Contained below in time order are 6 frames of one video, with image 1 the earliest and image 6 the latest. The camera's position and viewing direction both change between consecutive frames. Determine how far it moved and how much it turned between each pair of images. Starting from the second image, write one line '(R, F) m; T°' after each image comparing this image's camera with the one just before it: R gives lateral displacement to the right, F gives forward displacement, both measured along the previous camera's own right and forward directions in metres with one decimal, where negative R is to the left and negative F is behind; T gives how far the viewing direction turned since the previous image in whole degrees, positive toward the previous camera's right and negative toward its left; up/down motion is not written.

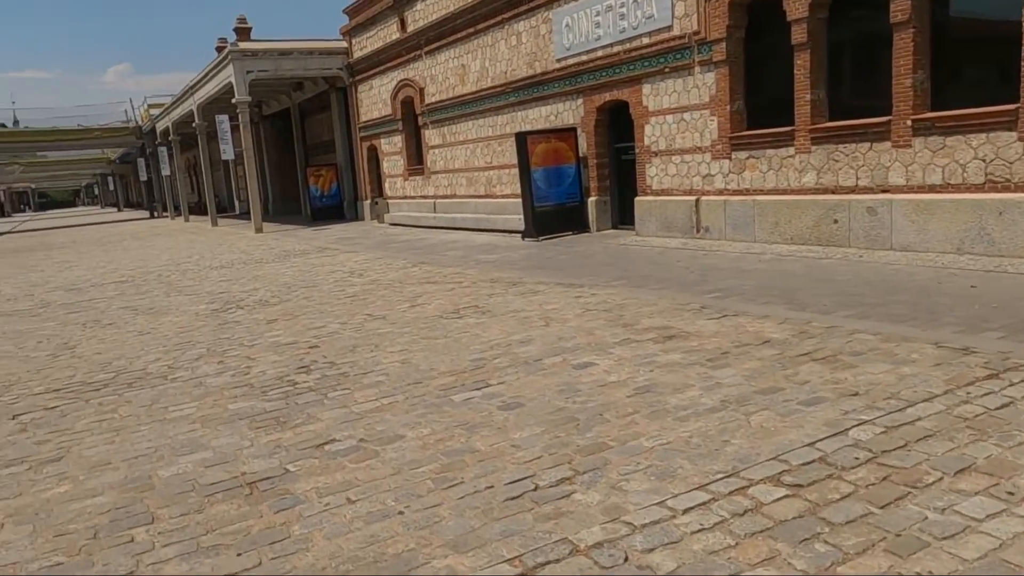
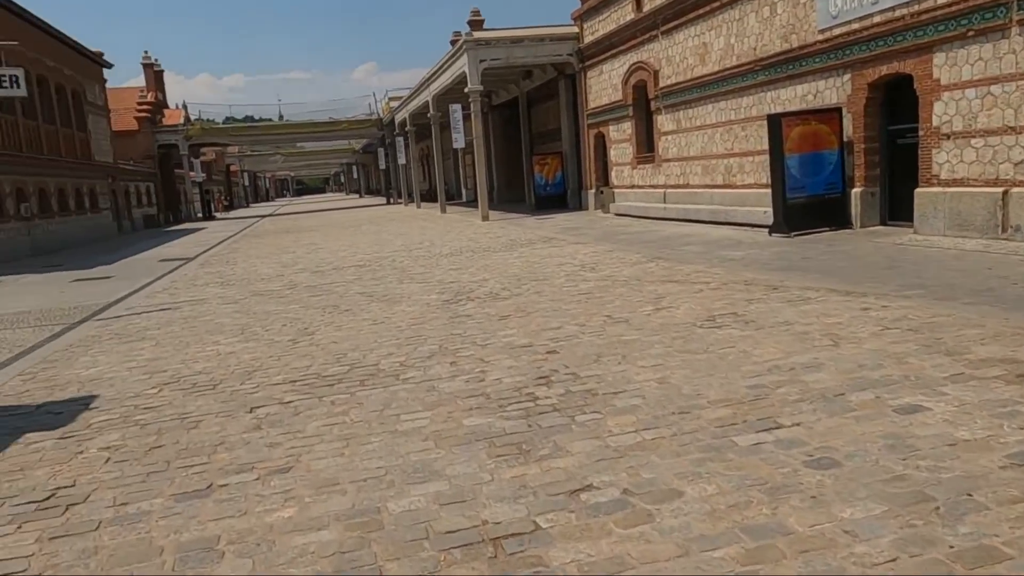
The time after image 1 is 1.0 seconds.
(-0.5, +0.9) m; -16°
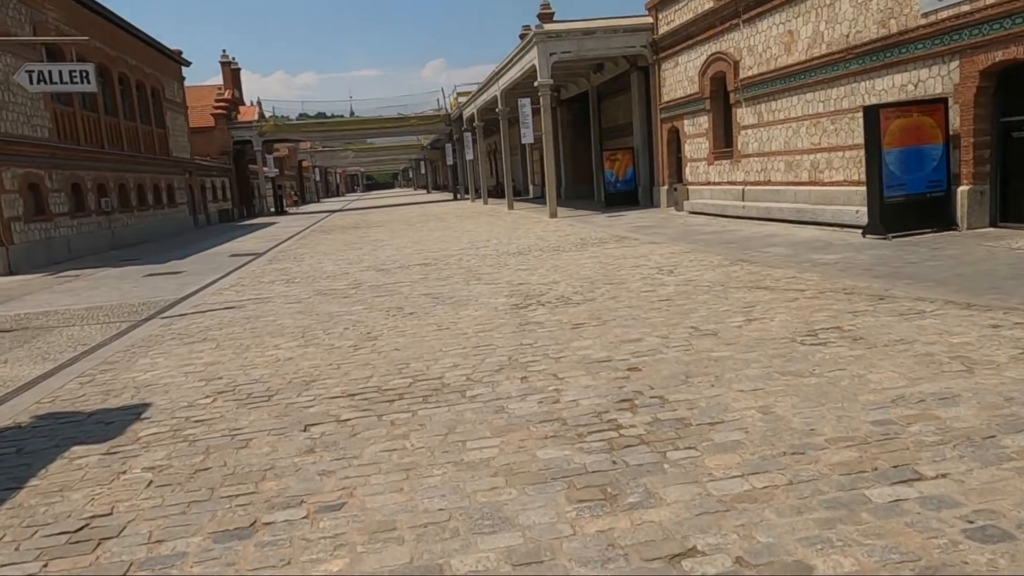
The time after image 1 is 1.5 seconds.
(-0.1, +0.6) m; -5°
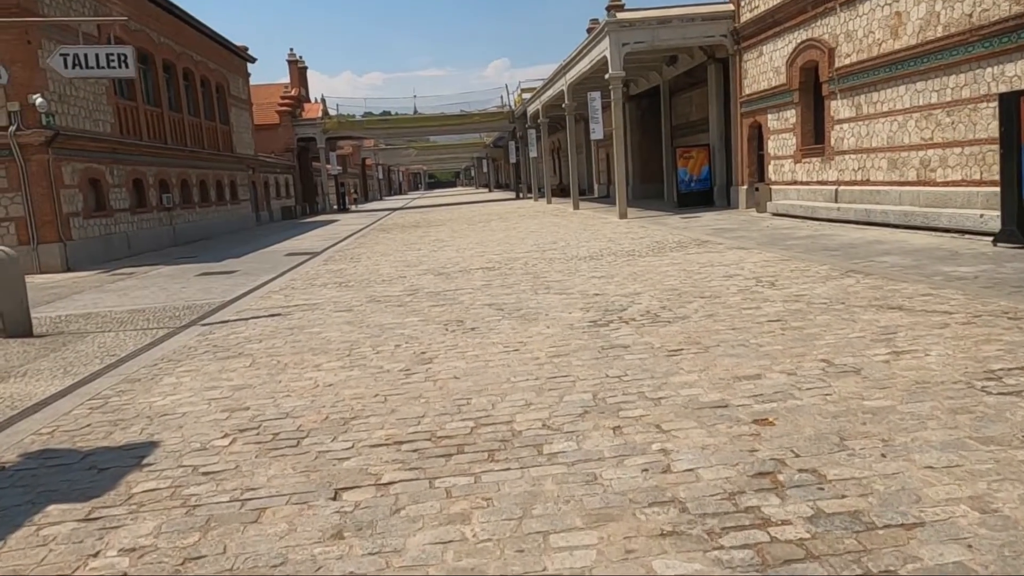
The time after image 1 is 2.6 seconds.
(-0.2, +1.2) m; -4°
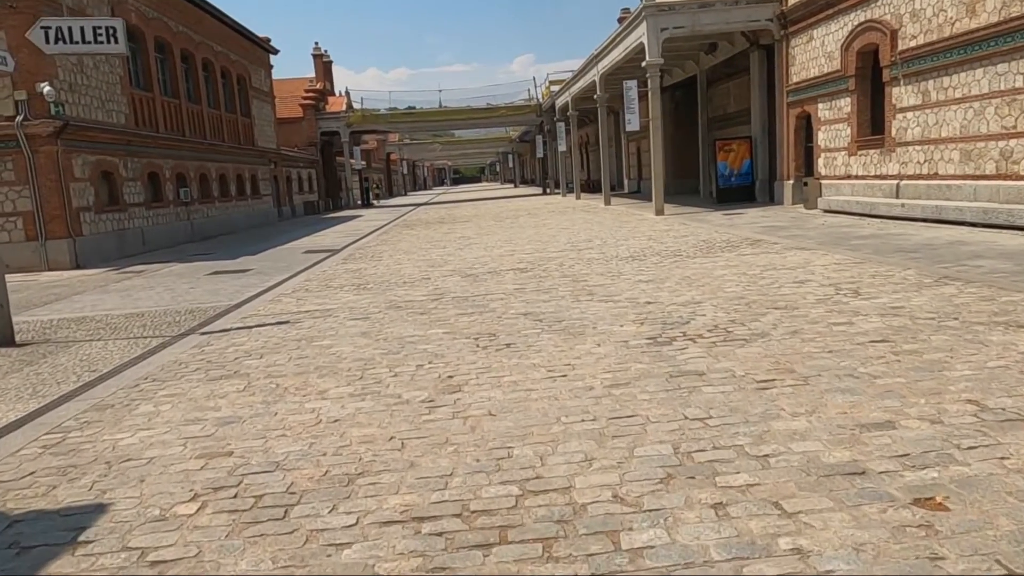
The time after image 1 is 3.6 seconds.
(-0.2, +1.2) m; -2°
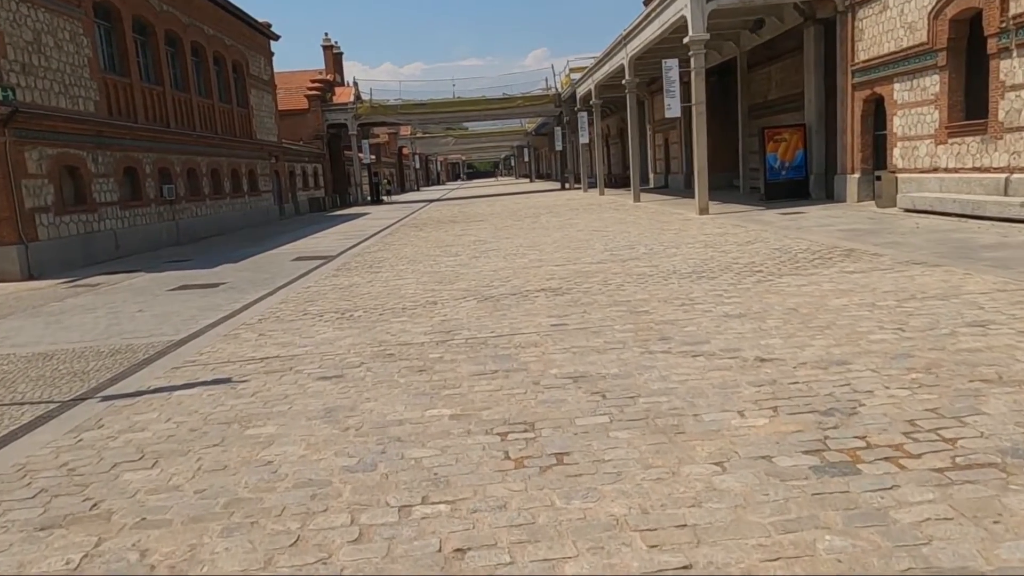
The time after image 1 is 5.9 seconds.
(-0.2, +2.7) m; -1°
